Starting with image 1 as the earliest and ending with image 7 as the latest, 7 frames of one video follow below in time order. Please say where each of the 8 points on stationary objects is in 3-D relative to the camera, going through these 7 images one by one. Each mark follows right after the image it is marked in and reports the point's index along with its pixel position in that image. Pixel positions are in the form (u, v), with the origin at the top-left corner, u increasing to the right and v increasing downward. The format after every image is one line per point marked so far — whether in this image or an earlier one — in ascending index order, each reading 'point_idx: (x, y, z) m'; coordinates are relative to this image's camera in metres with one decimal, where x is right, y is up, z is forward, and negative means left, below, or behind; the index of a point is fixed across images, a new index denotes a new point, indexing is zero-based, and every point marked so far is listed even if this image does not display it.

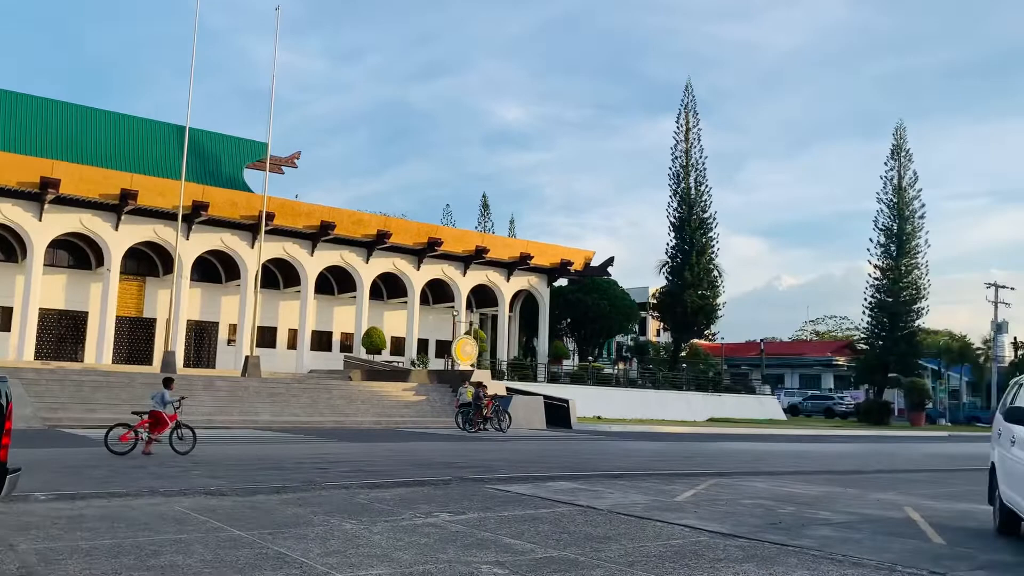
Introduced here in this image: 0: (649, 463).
0: (+2.7, -3.4, +17.3) m
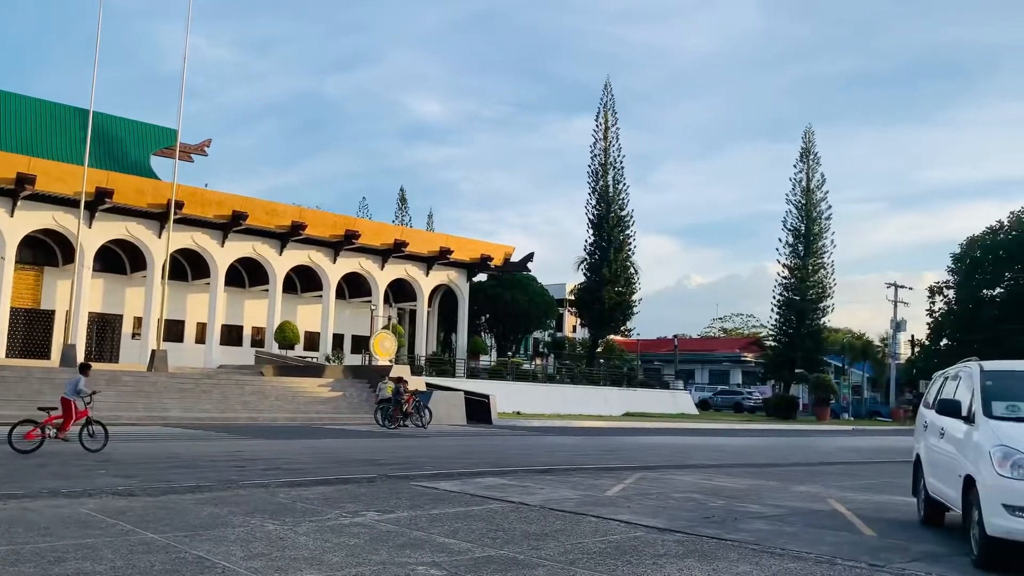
0: (+1.2, -3.3, +17.2) m
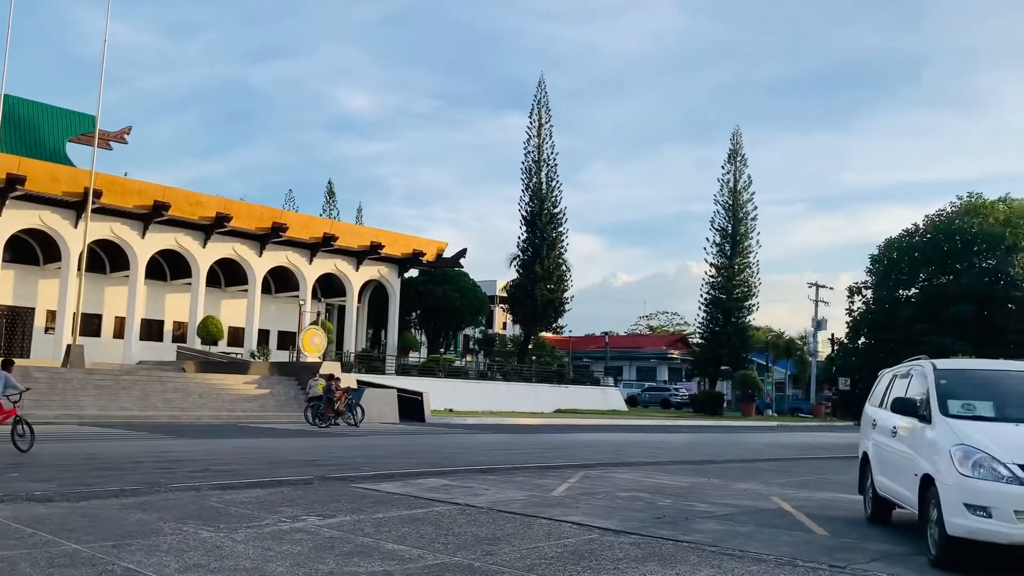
0: (0.0, -3.2, +17.0) m
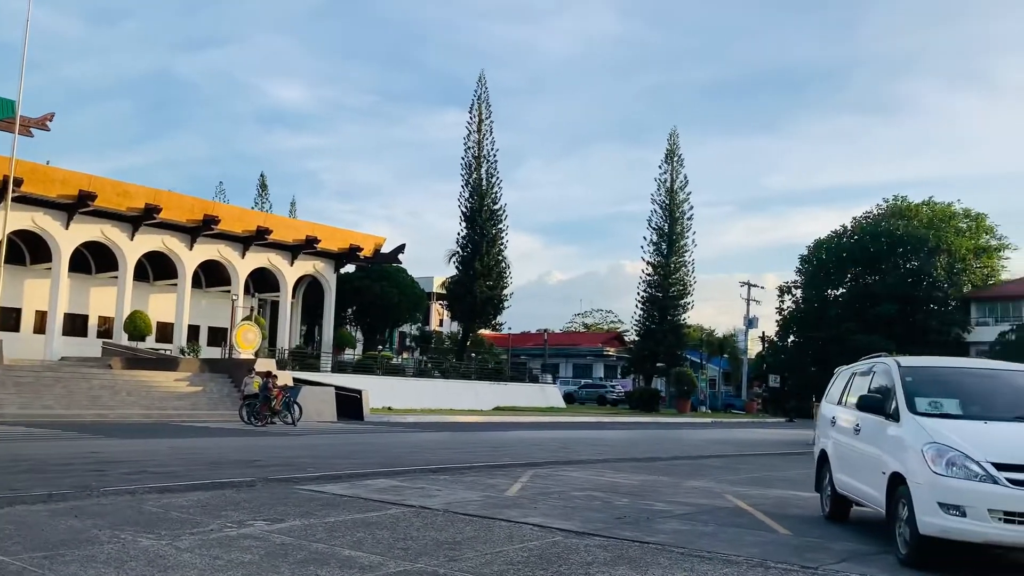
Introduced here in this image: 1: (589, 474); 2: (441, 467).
0: (-1.0, -3.1, +16.6) m
1: (+1.2, -3.0, +14.3) m
2: (-1.1, -2.8, +13.7) m
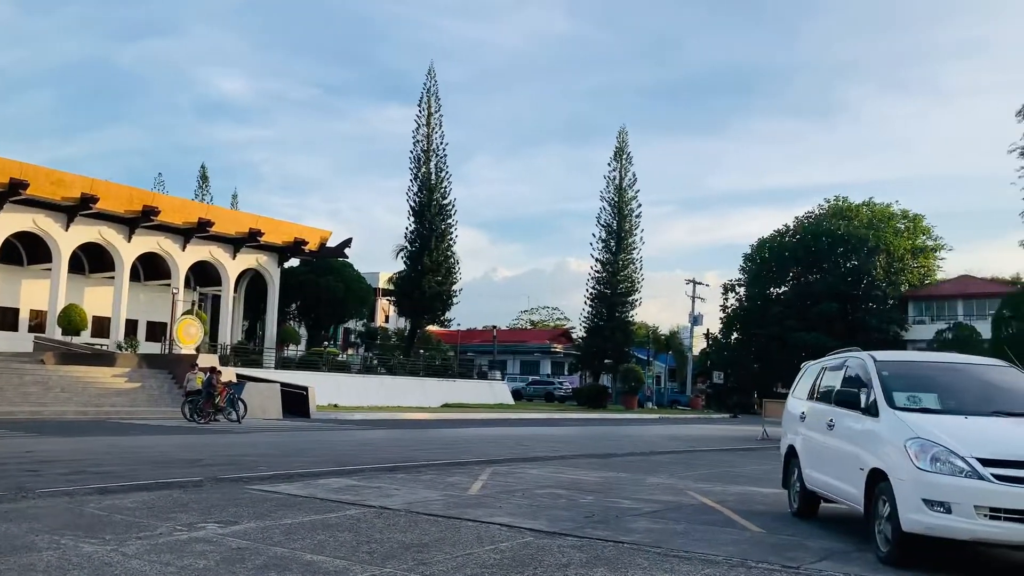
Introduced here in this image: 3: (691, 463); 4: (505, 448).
0: (-1.8, -3.0, +16.2) m
1: (+0.6, -2.9, +14.0) m
2: (-1.7, -2.7, +13.3) m
3: (+3.5, -3.4, +17.2) m
4: (-0.1, -3.4, +18.6) m
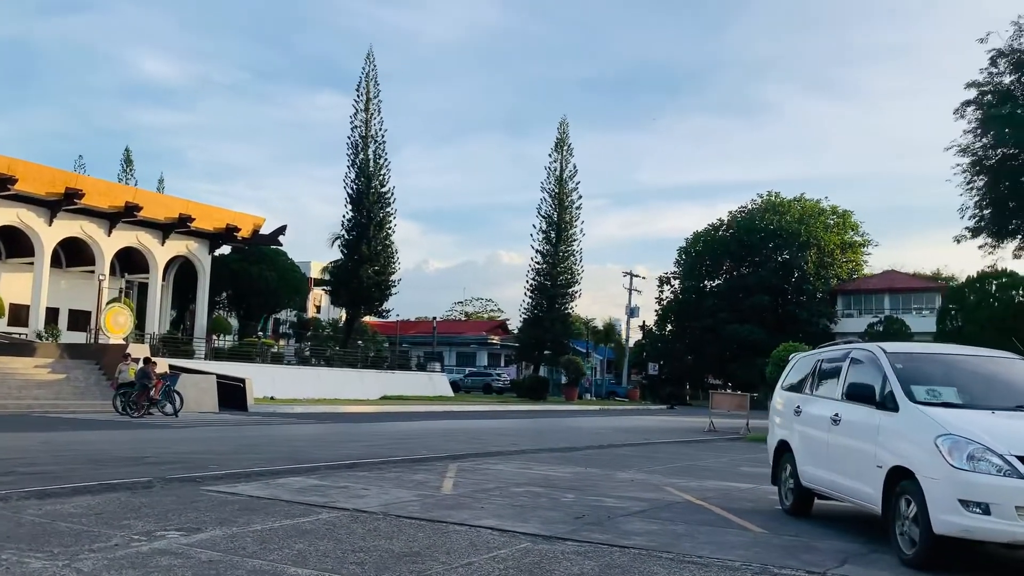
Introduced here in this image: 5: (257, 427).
0: (-2.5, -2.8, +15.5) m
1: (0.0, -2.7, +13.4) m
2: (-2.2, -2.5, +12.5) m
3: (+2.7, -3.2, +16.9) m
4: (-1.1, -3.1, +18.0) m
5: (-5.7, -3.1, +19.8) m
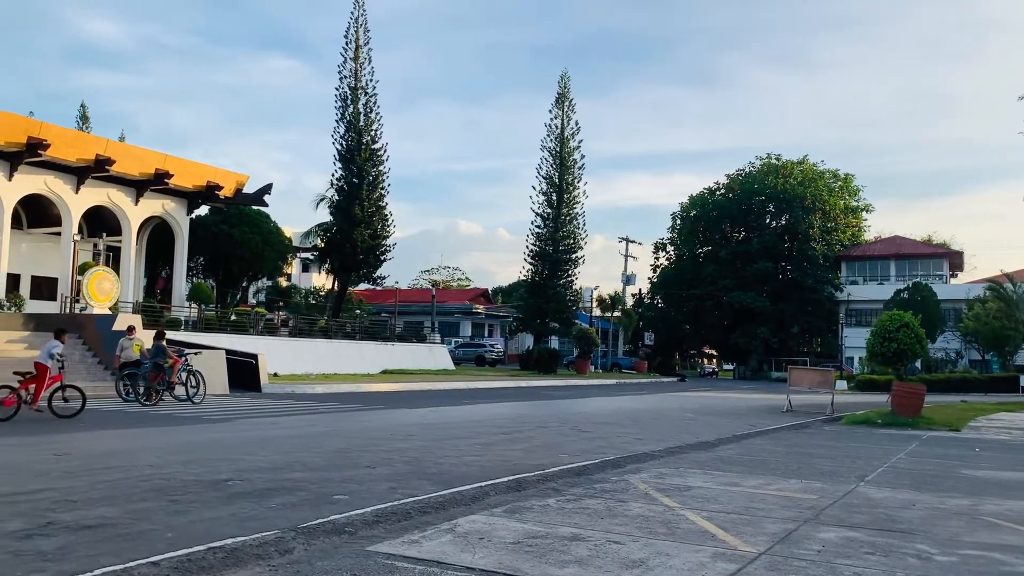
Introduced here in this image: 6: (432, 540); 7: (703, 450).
0: (-0.4, -2.2, +11.9) m
1: (+2.2, -2.2, +10.0) m
2: (+0.1, -1.9, +9.0) m
3: (+4.7, -2.5, +13.6) m
4: (+0.9, -2.4, +14.5) m
5: (-3.8, -2.3, +16.1) m
6: (-0.6, -1.8, +6.2) m
7: (+2.8, -2.4, +13.2) m
